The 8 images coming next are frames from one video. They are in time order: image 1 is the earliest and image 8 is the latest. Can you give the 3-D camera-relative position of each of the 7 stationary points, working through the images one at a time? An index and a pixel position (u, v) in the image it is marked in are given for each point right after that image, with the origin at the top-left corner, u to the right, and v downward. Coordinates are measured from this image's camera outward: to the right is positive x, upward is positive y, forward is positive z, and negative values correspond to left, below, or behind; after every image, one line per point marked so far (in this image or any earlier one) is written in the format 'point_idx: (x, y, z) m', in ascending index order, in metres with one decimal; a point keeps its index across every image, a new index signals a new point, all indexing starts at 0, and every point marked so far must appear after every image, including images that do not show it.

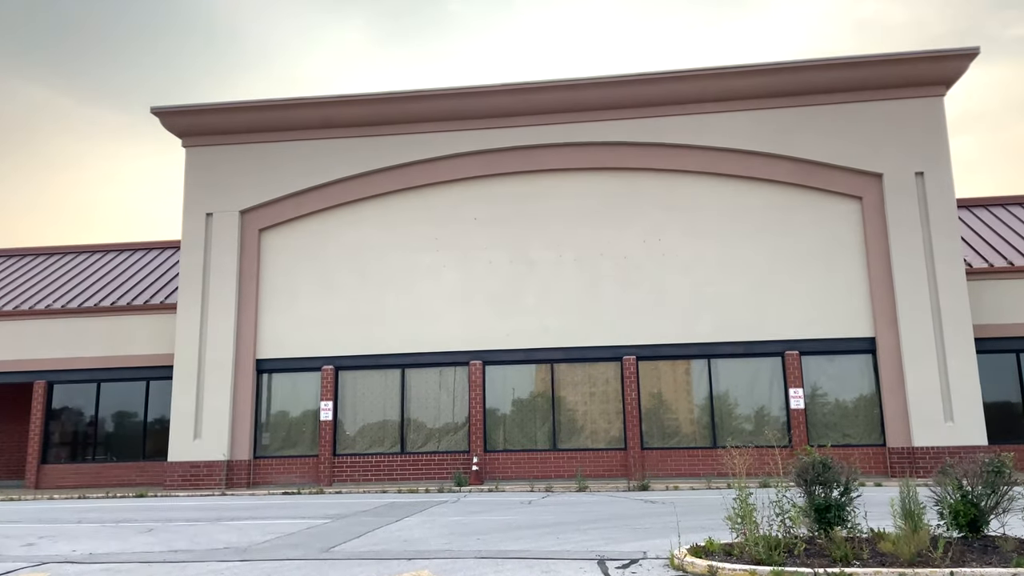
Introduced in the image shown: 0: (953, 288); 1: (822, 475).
0: (+11.8, 0.0, +19.8) m
1: (+3.7, -2.2, +8.7) m
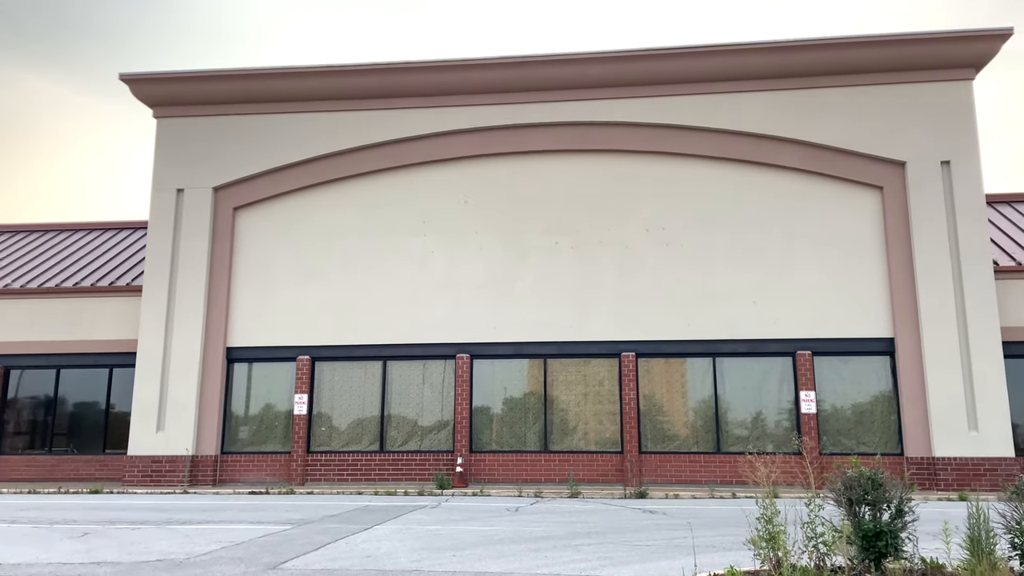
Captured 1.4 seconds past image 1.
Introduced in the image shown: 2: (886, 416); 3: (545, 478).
0: (+11.6, +0.1, +18.3) m
1: (+3.5, -2.0, +7.1) m
2: (+9.5, -3.3, +18.7) m
3: (+0.9, -5.0, +19.6) m
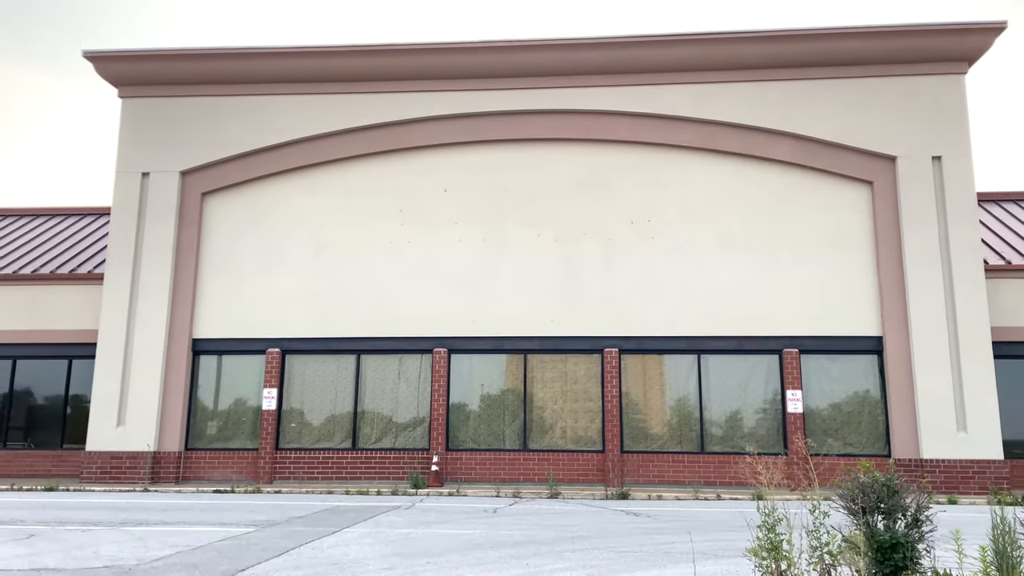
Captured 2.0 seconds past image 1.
0: (+11.1, +0.1, +17.9) m
1: (+3.3, -1.9, +6.5) m
2: (+8.9, -3.2, +18.3) m
3: (+0.3, -4.9, +18.9) m
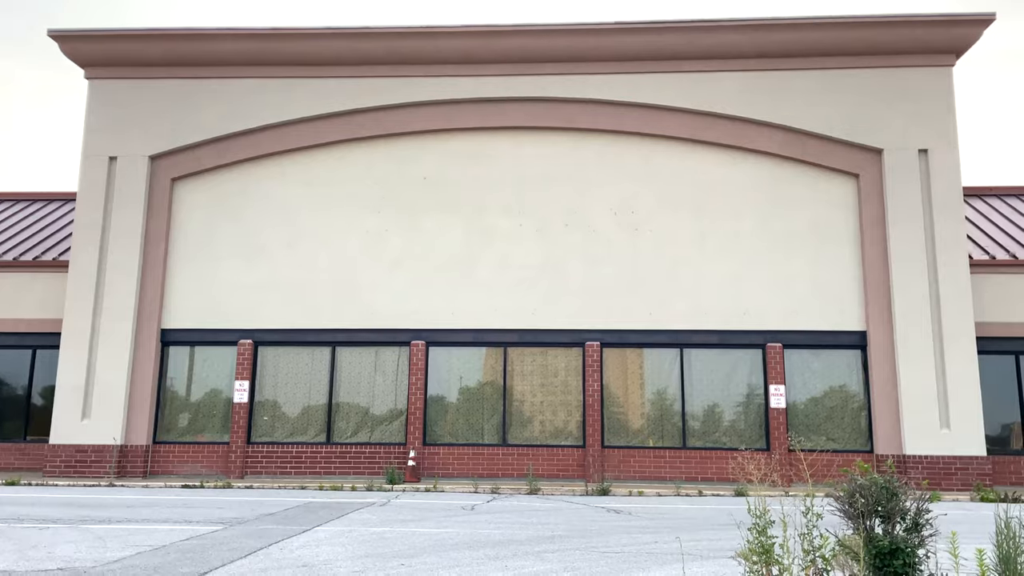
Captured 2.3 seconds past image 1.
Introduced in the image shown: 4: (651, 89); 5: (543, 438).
0: (+10.6, +0.2, +17.8) m
1: (+3.1, -1.8, +6.2) m
2: (+8.4, -3.0, +18.1) m
3: (-0.3, -4.6, +18.5) m
4: (+3.6, +5.2, +19.3) m
5: (+0.8, -3.8, +18.7) m
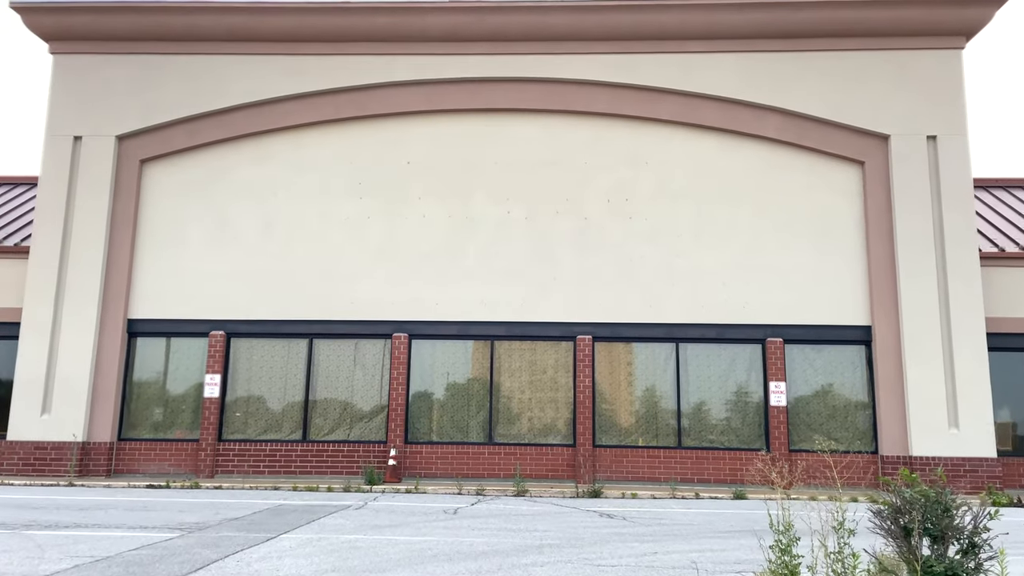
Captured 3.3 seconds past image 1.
0: (+10.4, +0.4, +16.9) m
1: (+3.0, -1.6, +5.3) m
2: (+8.1, -2.9, +17.3) m
3: (-0.6, -4.4, +17.6) m
4: (+3.4, +5.4, +18.3) m
5: (+0.5, -3.6, +17.7) m
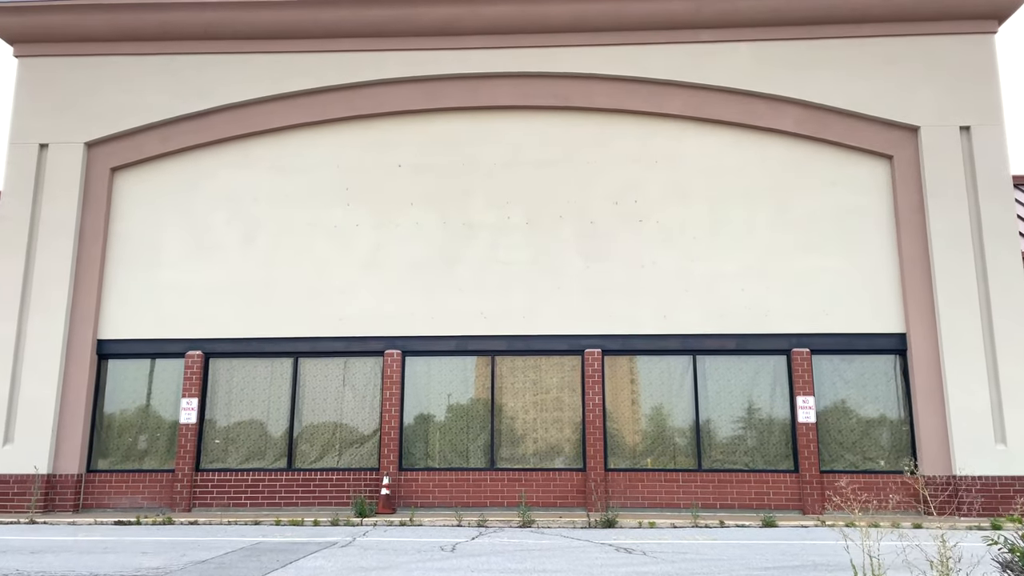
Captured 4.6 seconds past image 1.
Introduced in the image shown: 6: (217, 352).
0: (+10.4, +0.3, +15.5) m
1: (+3.0, -1.5, +3.8) m
2: (+8.2, -3.0, +15.8) m
3: (-0.5, -4.6, +16.0) m
4: (+3.3, +5.2, +17.0) m
5: (+0.5, -3.8, +16.2) m
6: (-6.8, -1.5, +17.0) m
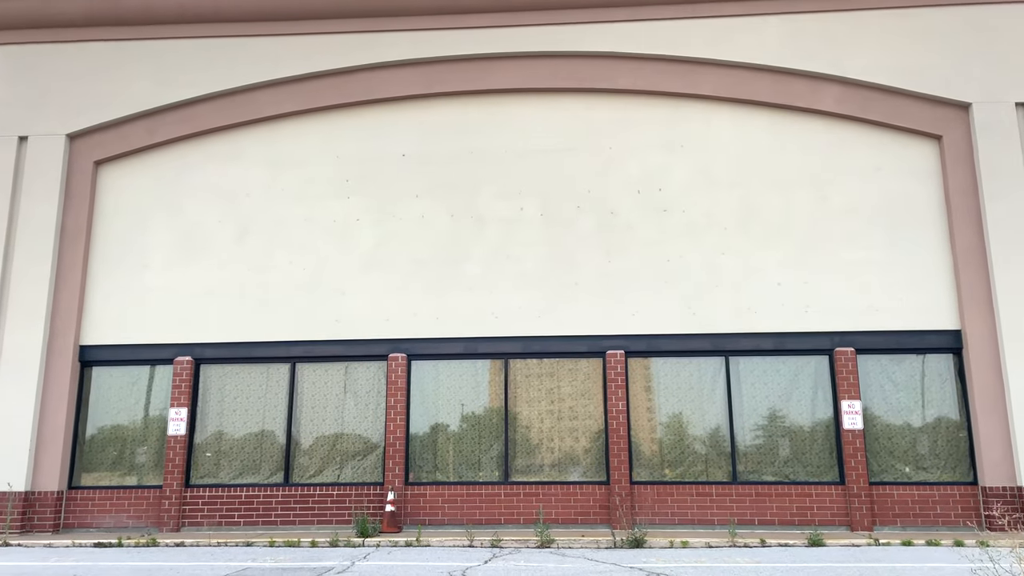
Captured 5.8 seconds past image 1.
0: (+10.6, +0.5, +14.0) m
1: (+3.2, -1.2, +2.4) m
2: (+8.5, -2.8, +14.3) m
3: (-0.2, -4.6, +14.6) m
4: (+3.5, +5.3, +15.7) m
5: (+0.9, -3.7, +14.8) m
6: (-6.4, -1.5, +15.7) m
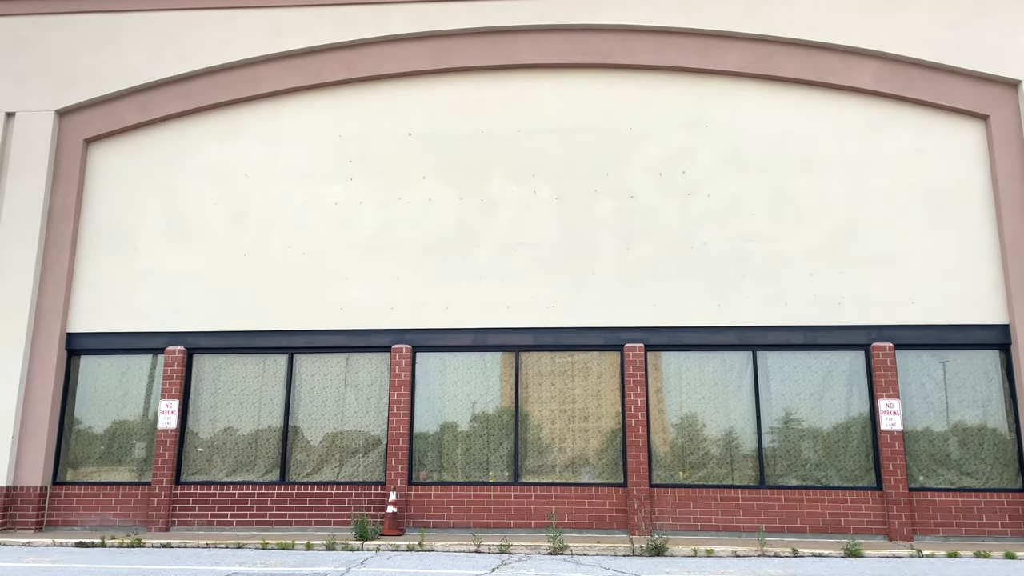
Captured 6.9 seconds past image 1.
0: (+10.9, +0.7, +12.9) m
1: (+3.2, -1.0, +1.4) m
2: (+8.7, -2.6, +13.2) m
3: (0.0, -4.3, +13.7) m
4: (+3.8, +5.5, +14.7) m
5: (+1.1, -3.5, +13.8) m
6: (-6.2, -1.2, +14.8) m
